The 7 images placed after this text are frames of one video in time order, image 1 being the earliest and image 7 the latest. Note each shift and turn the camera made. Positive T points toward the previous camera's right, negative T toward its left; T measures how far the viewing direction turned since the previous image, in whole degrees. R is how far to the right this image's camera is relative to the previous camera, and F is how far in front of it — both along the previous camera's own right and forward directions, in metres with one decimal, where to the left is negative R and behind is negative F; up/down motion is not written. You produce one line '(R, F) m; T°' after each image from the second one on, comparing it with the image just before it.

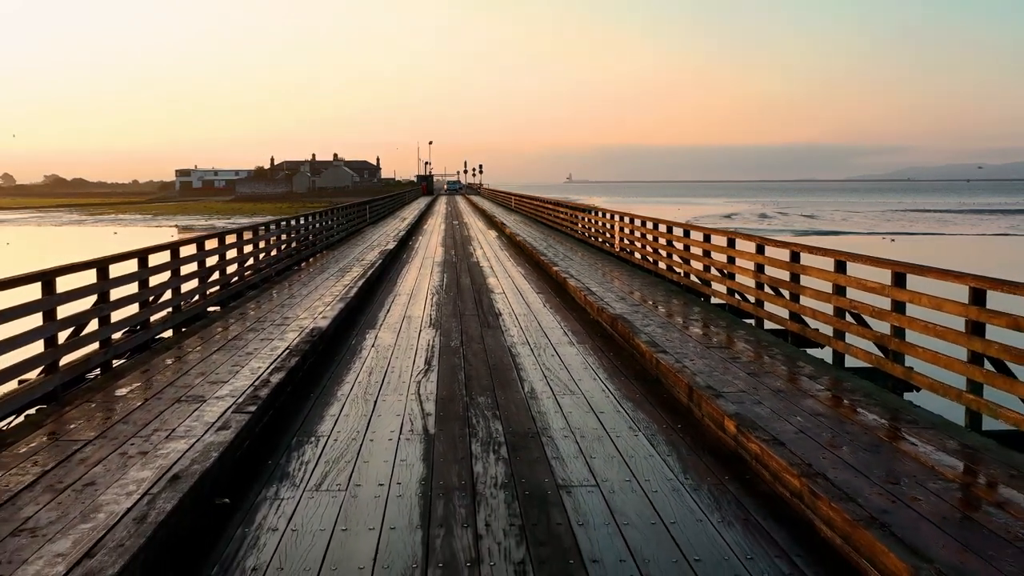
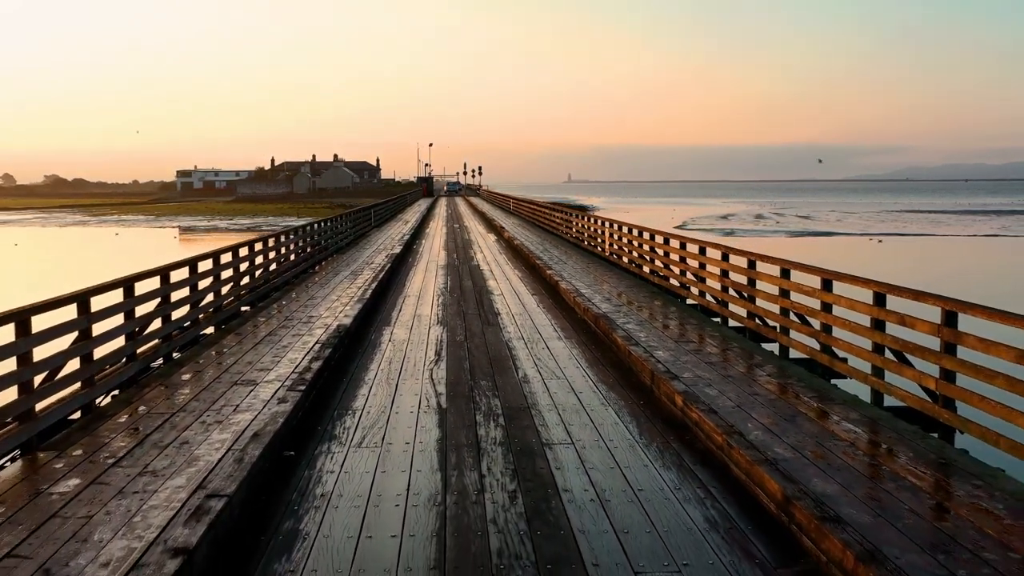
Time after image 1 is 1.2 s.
(0.0, -1.1) m; 0°
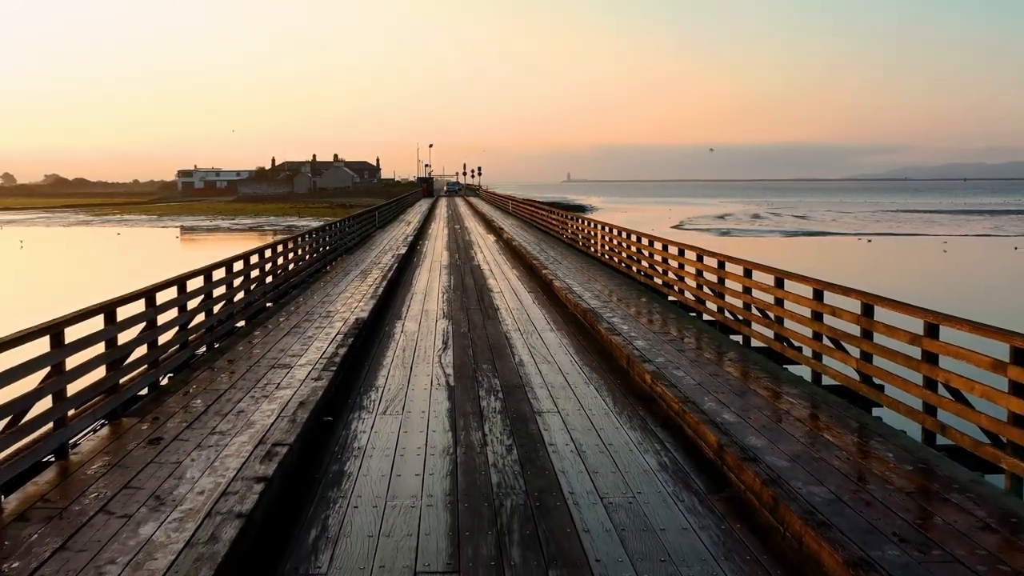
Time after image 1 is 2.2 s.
(0.0, -1.0) m; 0°
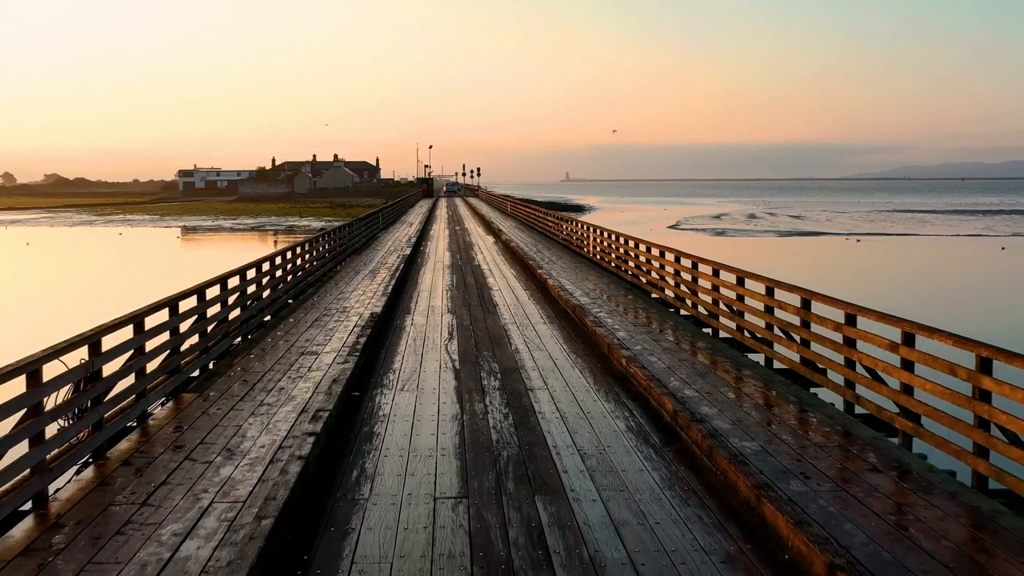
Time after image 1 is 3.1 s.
(0.0, -1.1) m; 0°
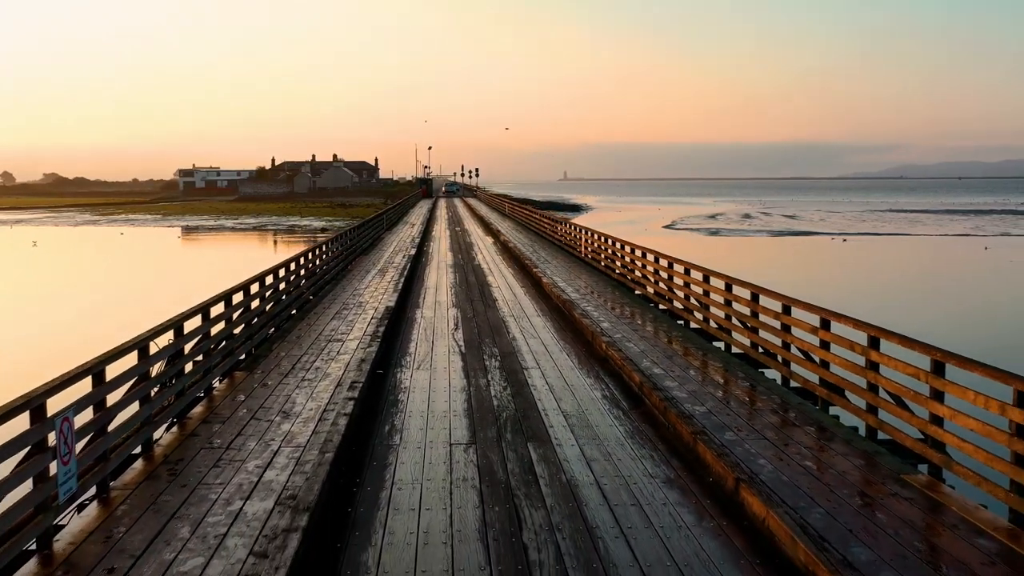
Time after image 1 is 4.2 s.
(0.0, -1.4) m; 0°
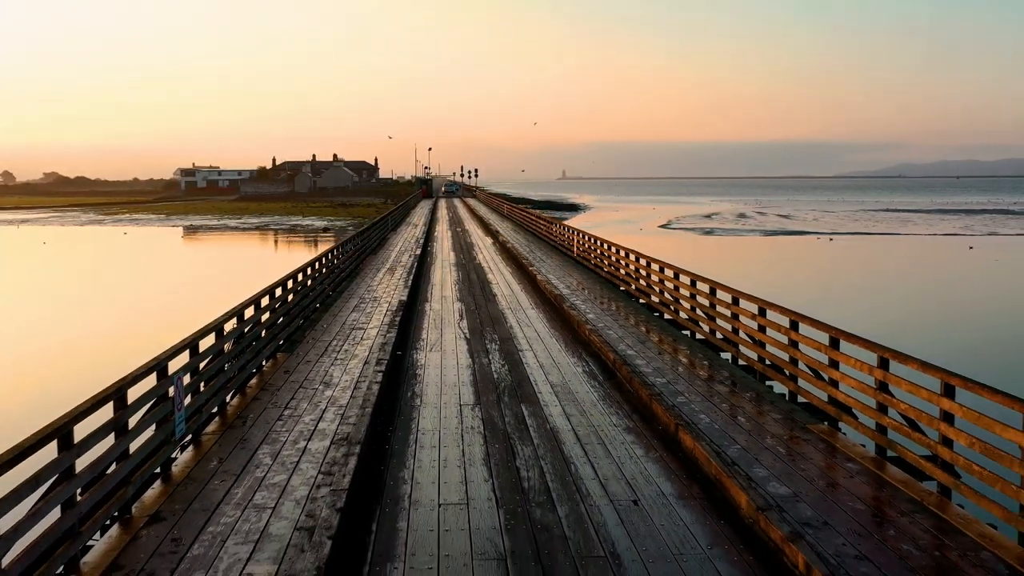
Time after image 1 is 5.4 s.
(0.0, -1.6) m; 0°
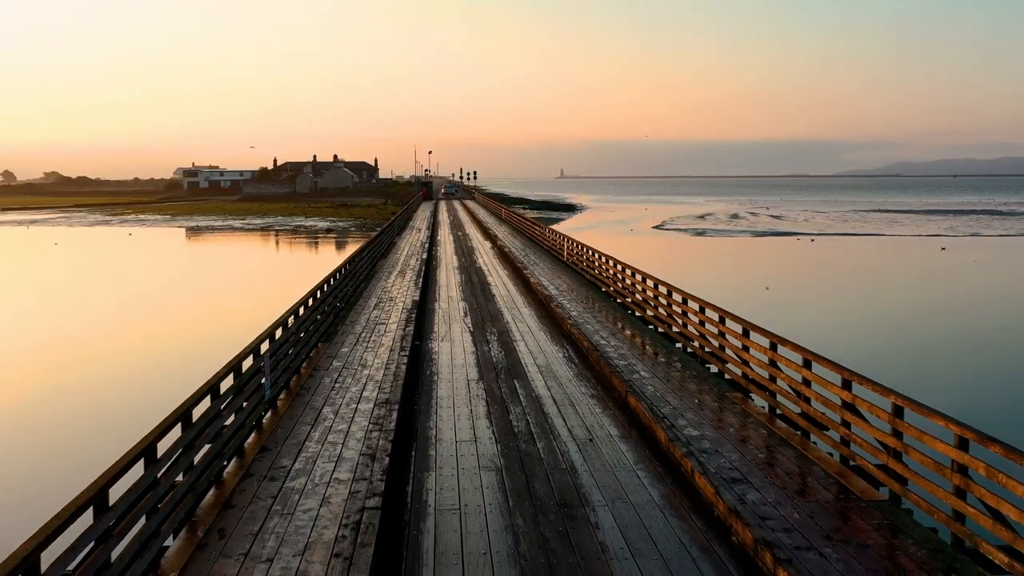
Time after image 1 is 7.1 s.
(0.0, -2.4) m; 0°
